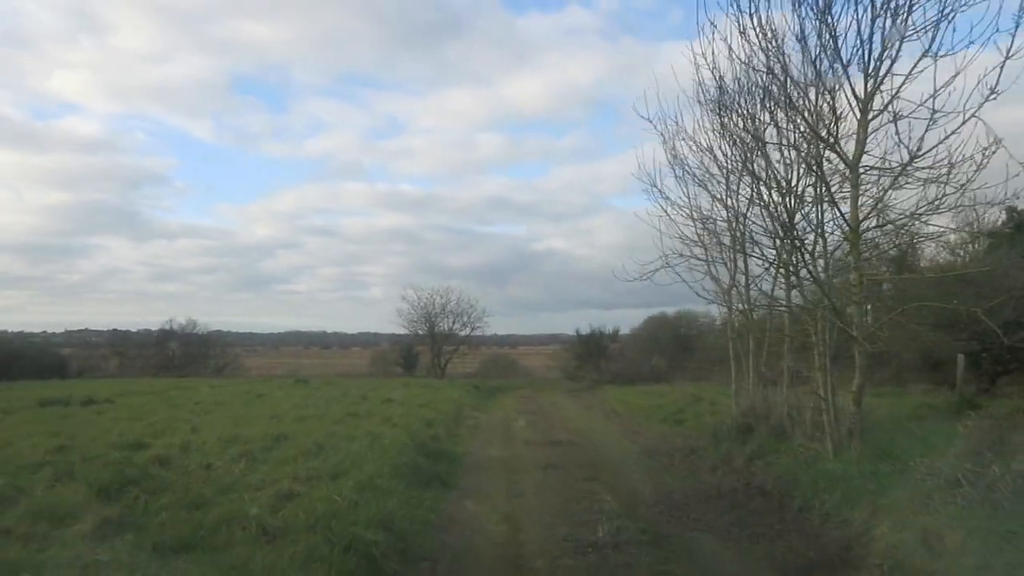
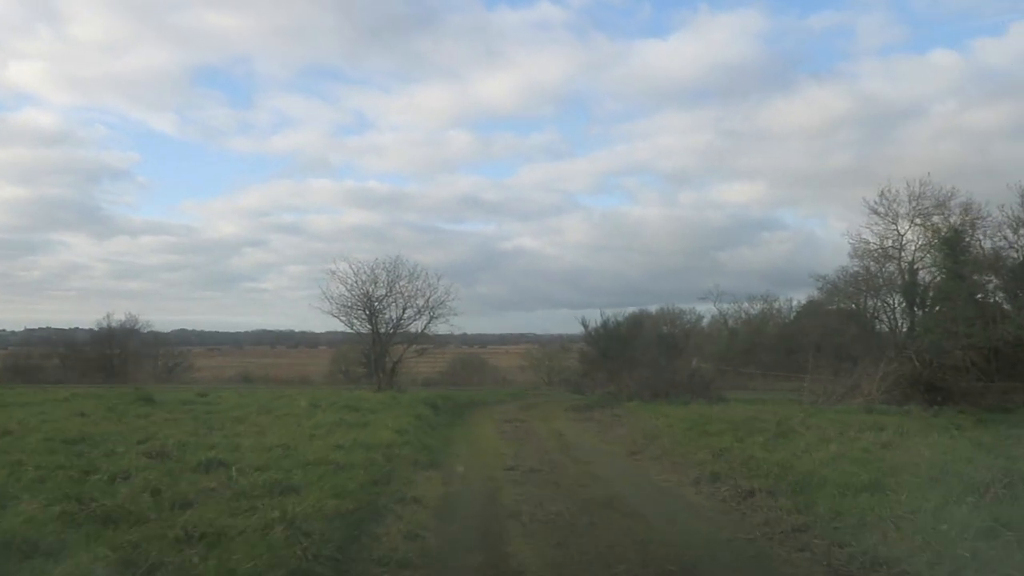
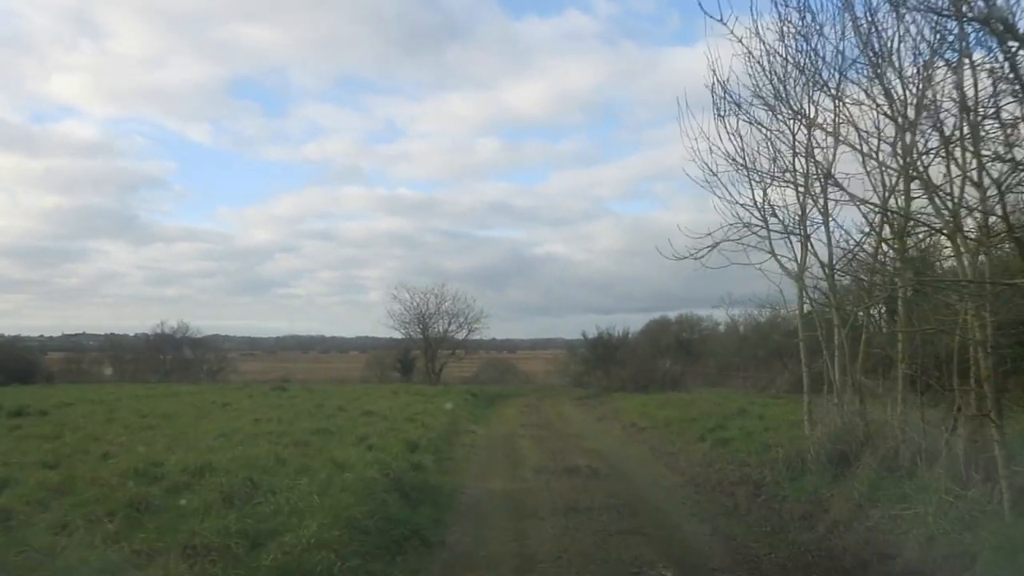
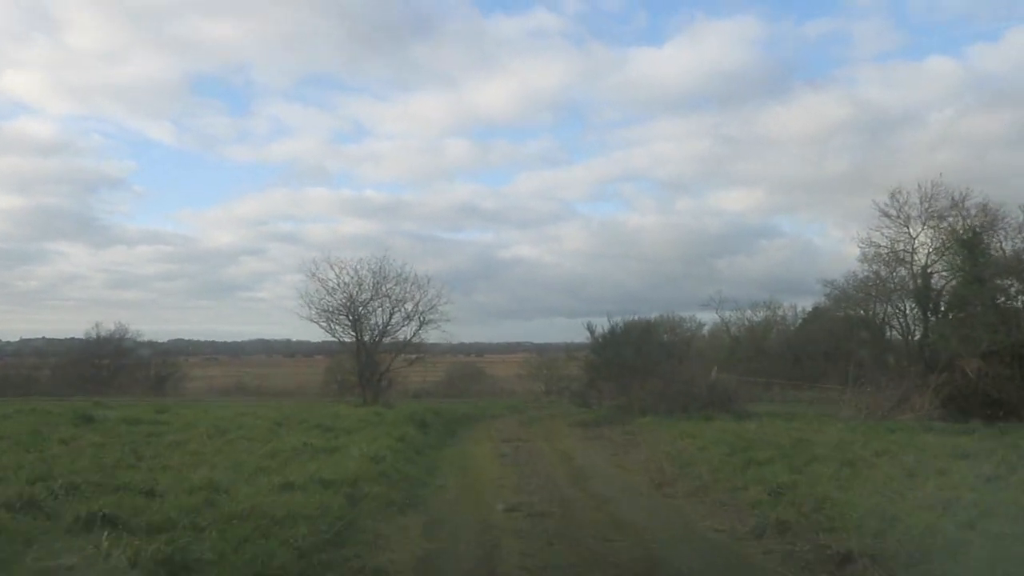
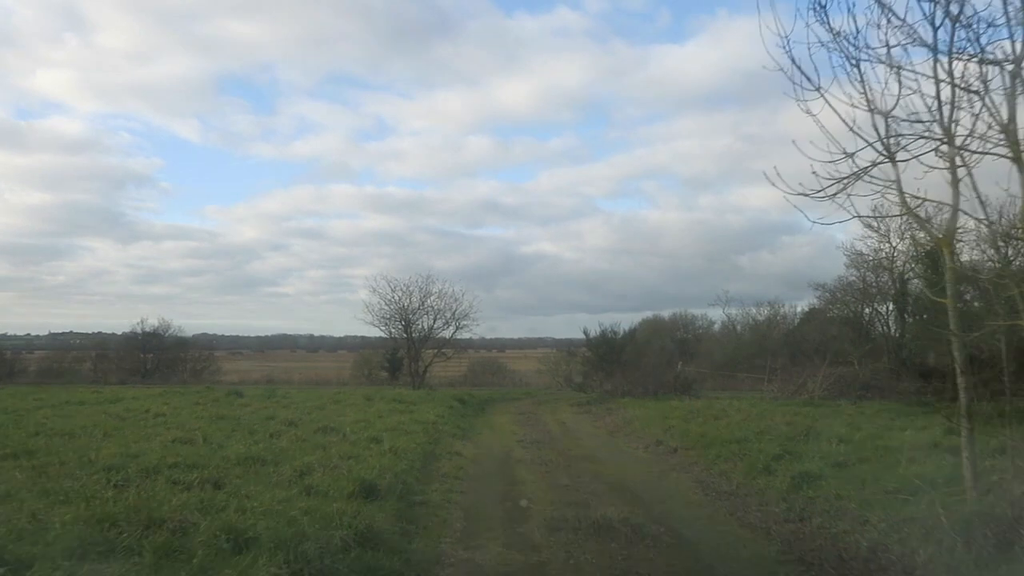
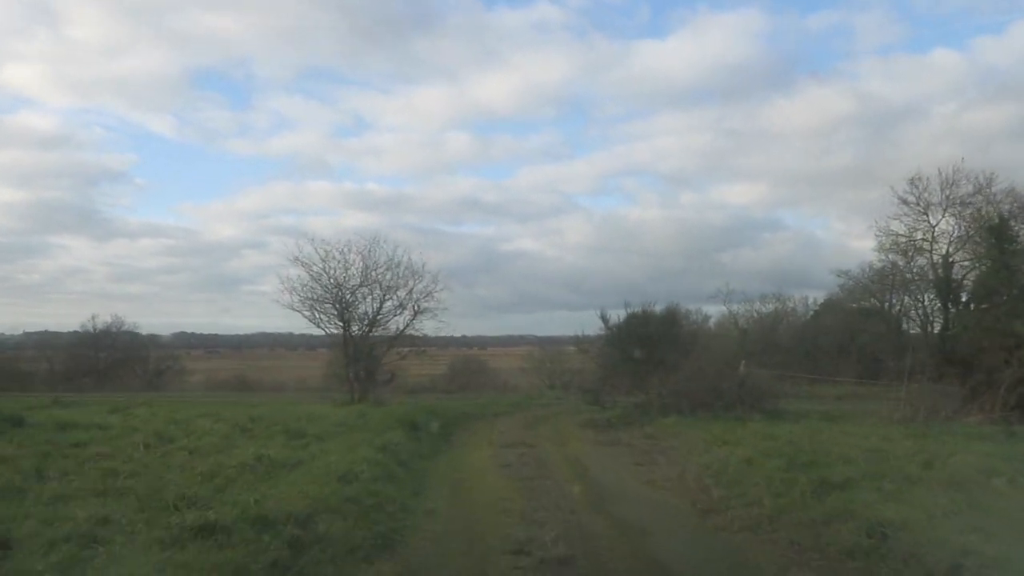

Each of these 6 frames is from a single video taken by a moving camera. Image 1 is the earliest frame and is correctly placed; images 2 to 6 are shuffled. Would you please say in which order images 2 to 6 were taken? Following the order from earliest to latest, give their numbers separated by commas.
3, 5, 2, 4, 6
